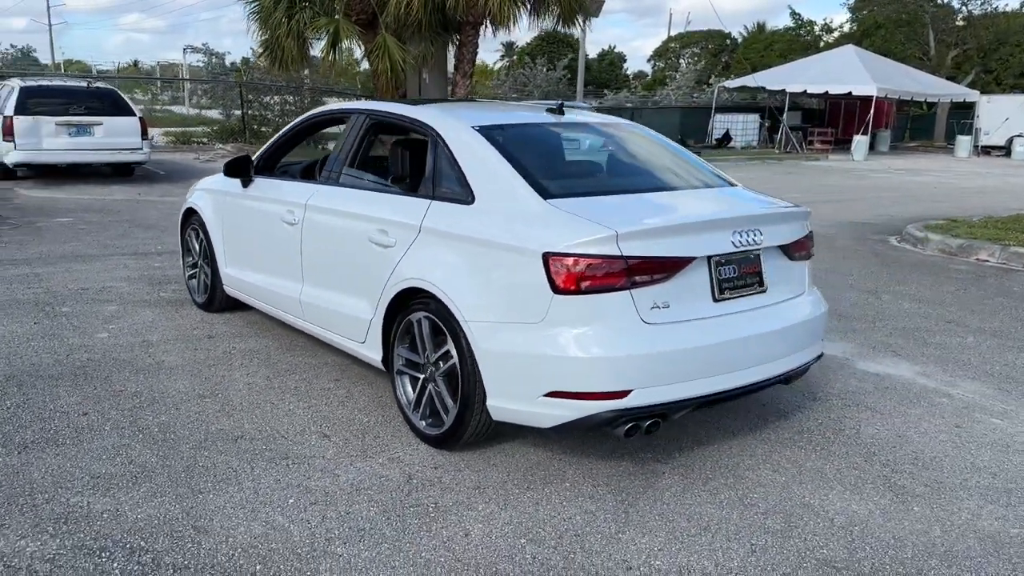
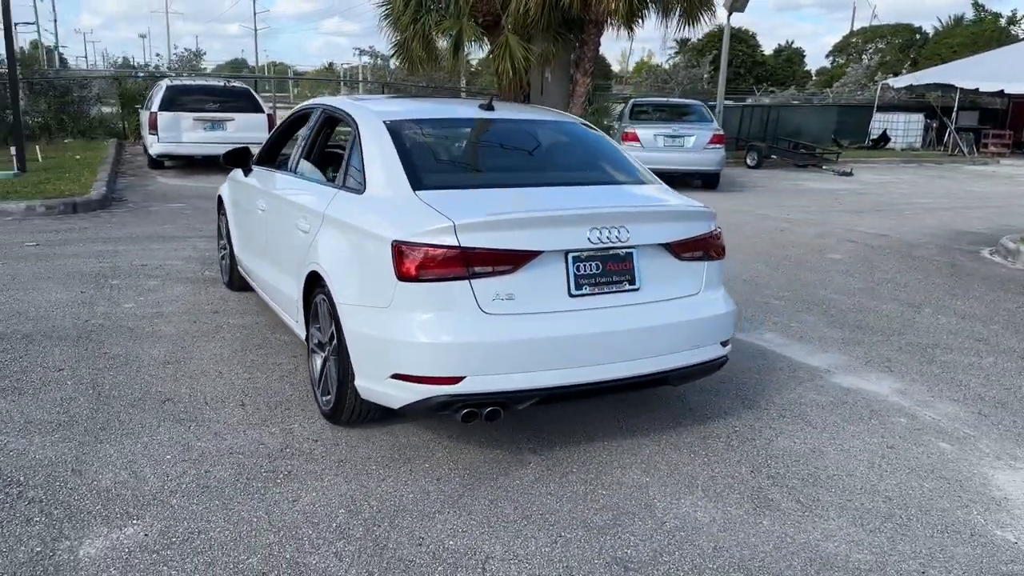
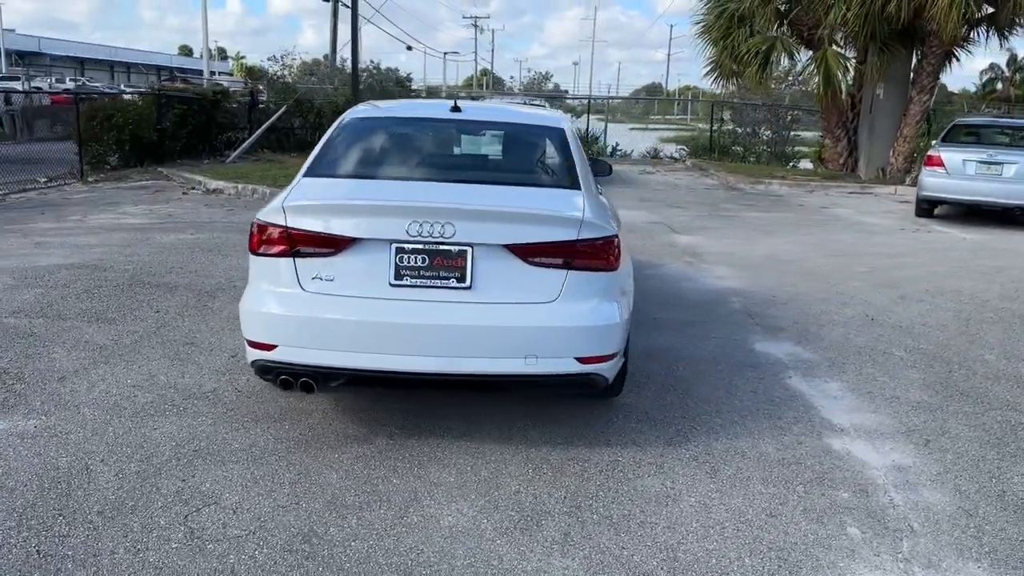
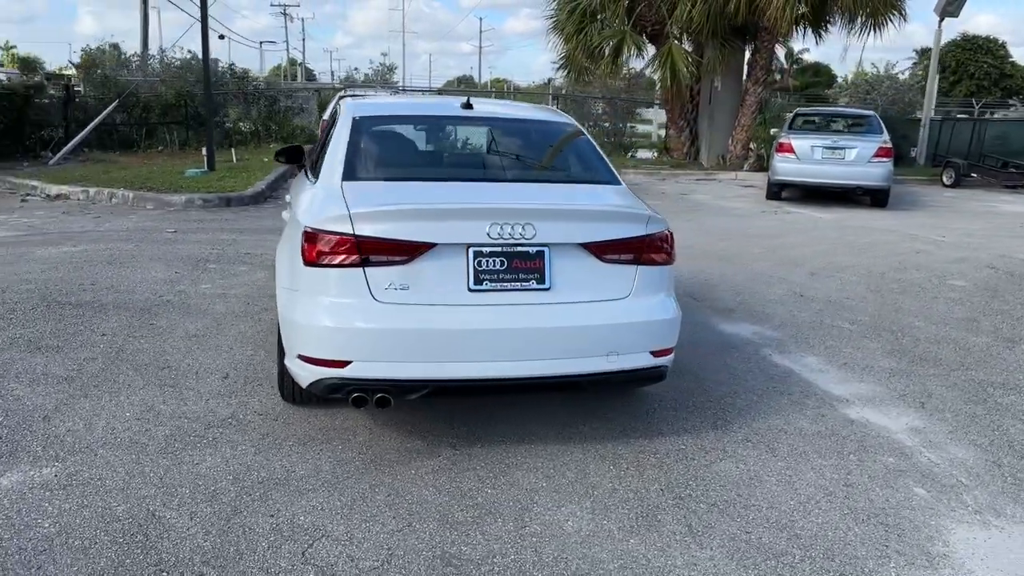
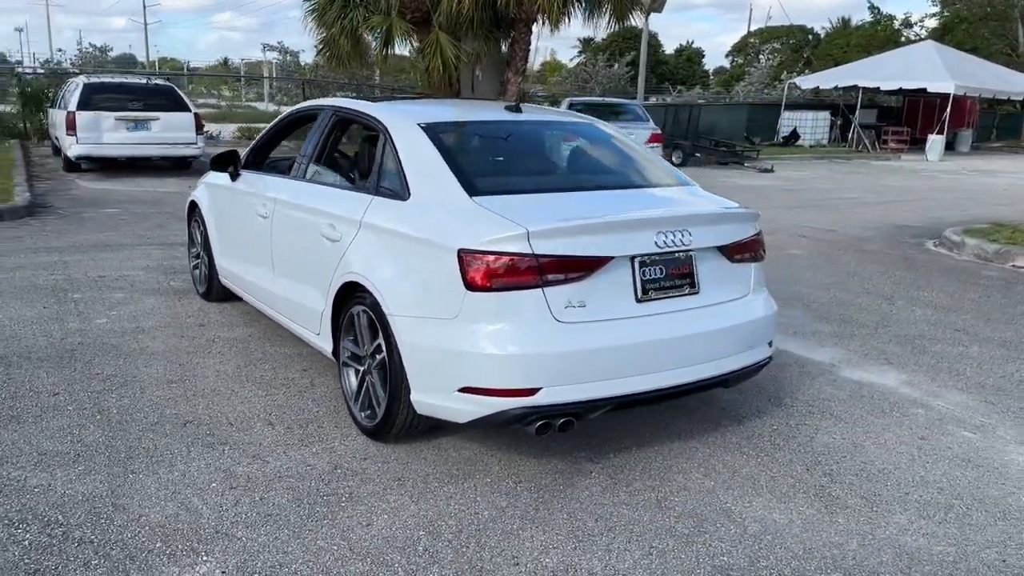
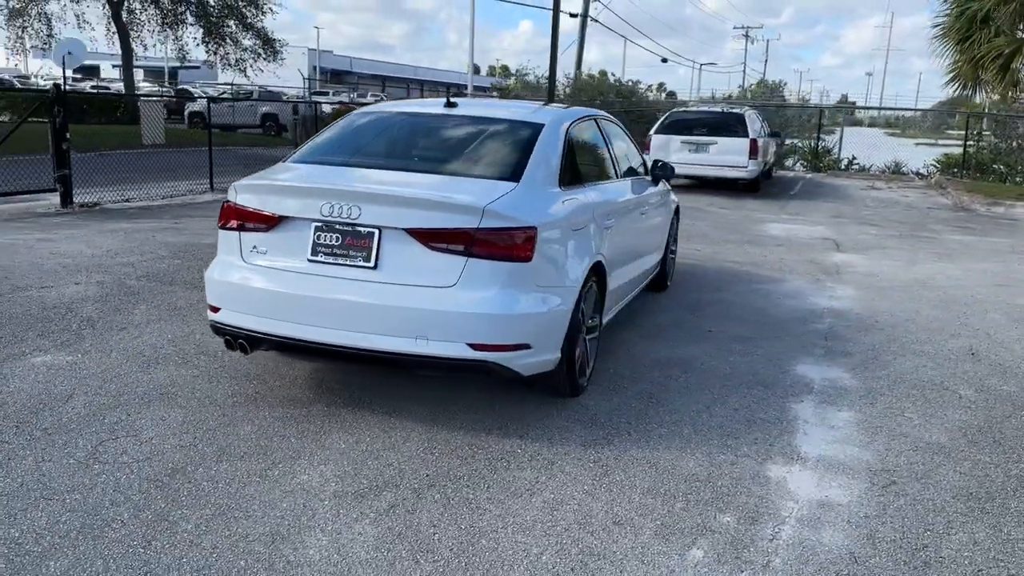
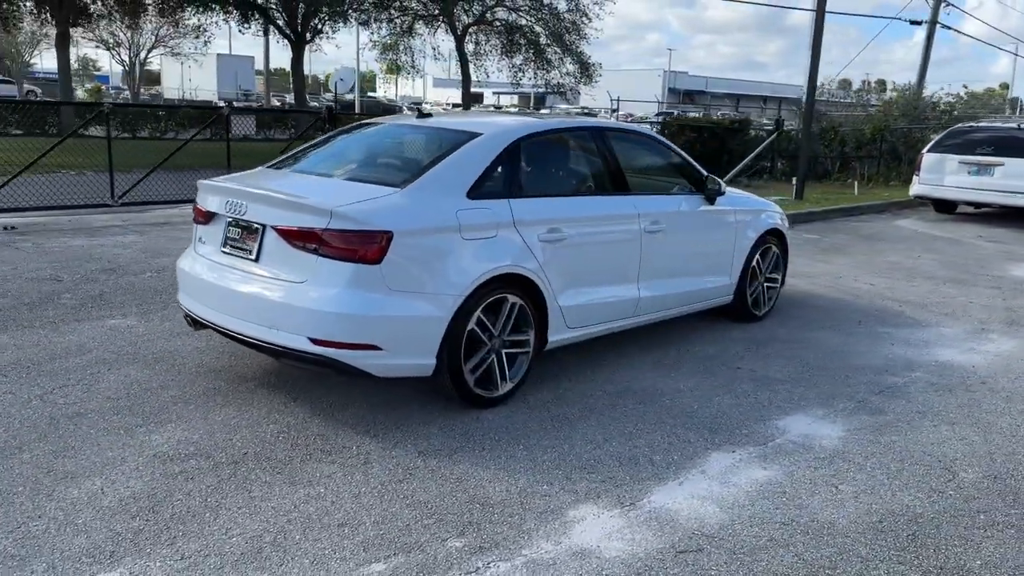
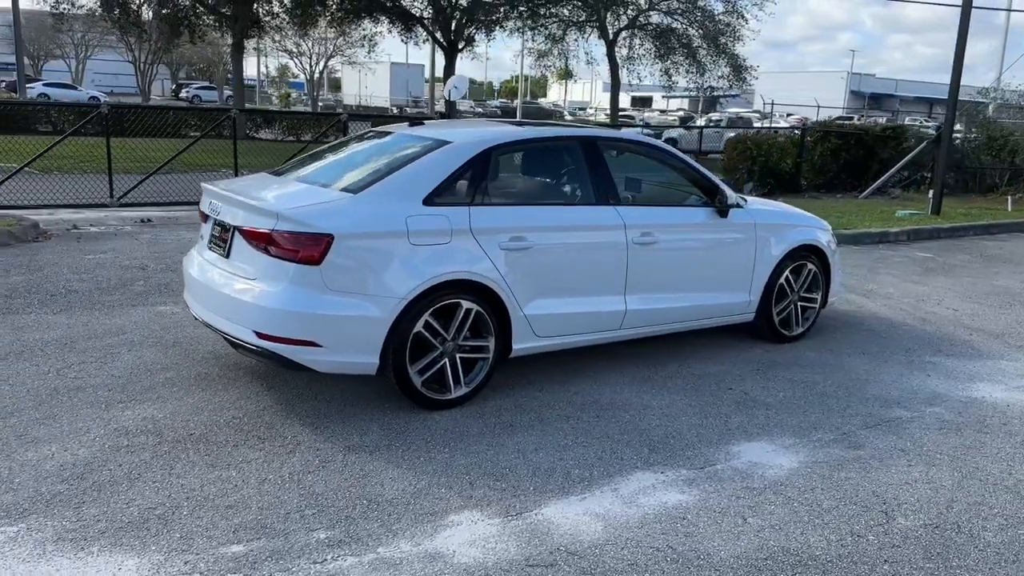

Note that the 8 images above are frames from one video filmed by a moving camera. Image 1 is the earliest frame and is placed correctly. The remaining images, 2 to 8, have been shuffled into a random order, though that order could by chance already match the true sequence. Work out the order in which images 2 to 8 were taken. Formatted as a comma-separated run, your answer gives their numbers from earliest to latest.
5, 2, 4, 3, 6, 7, 8
